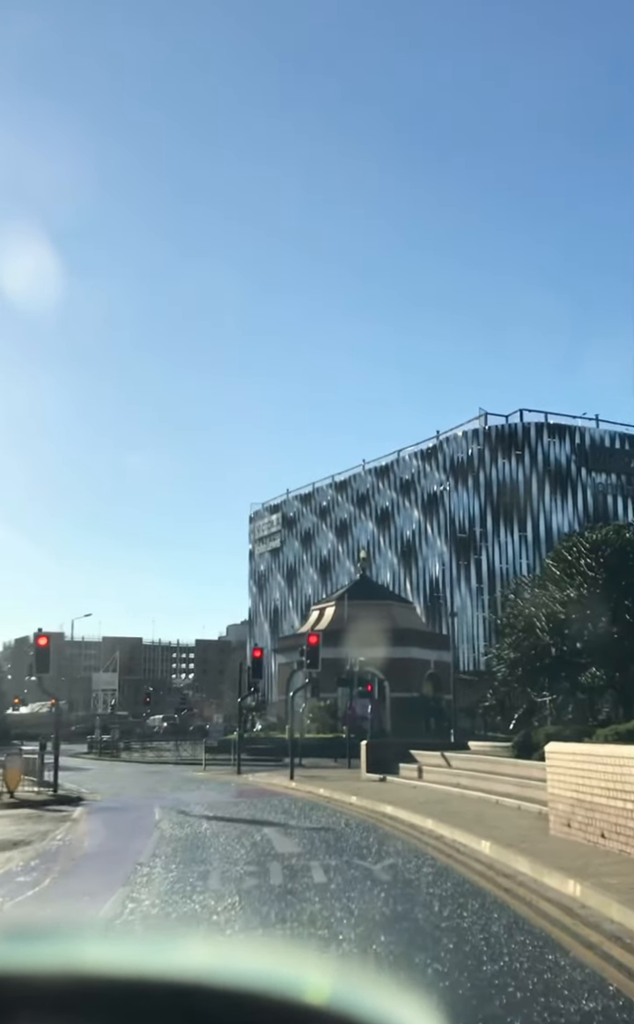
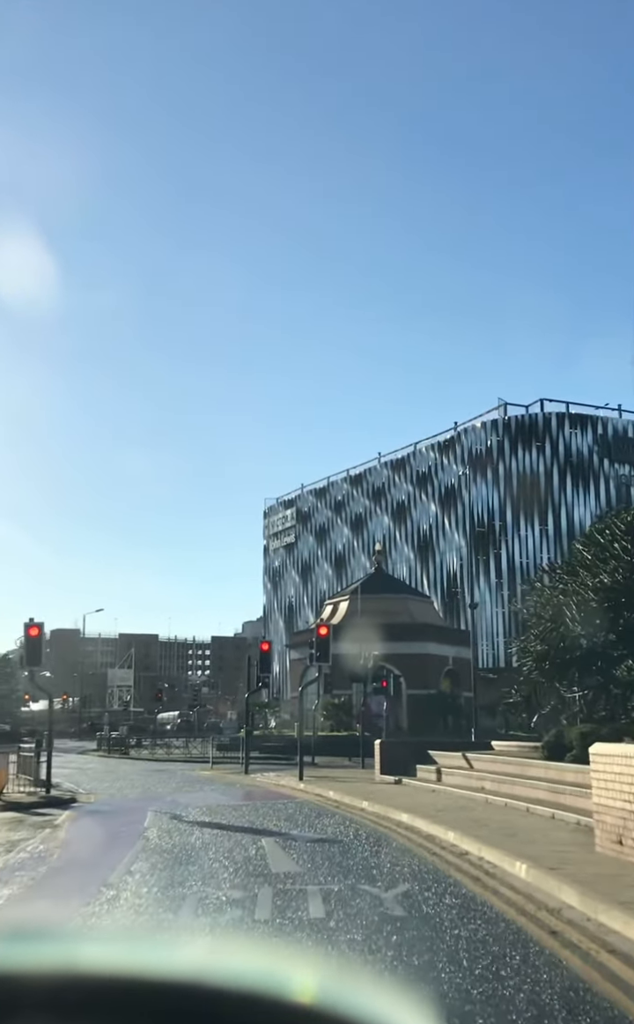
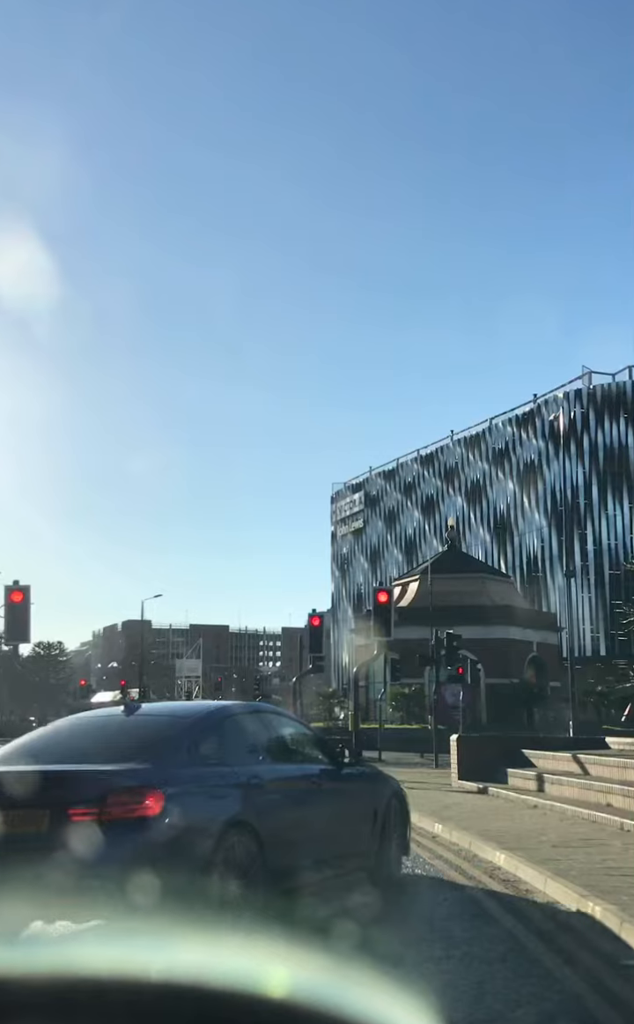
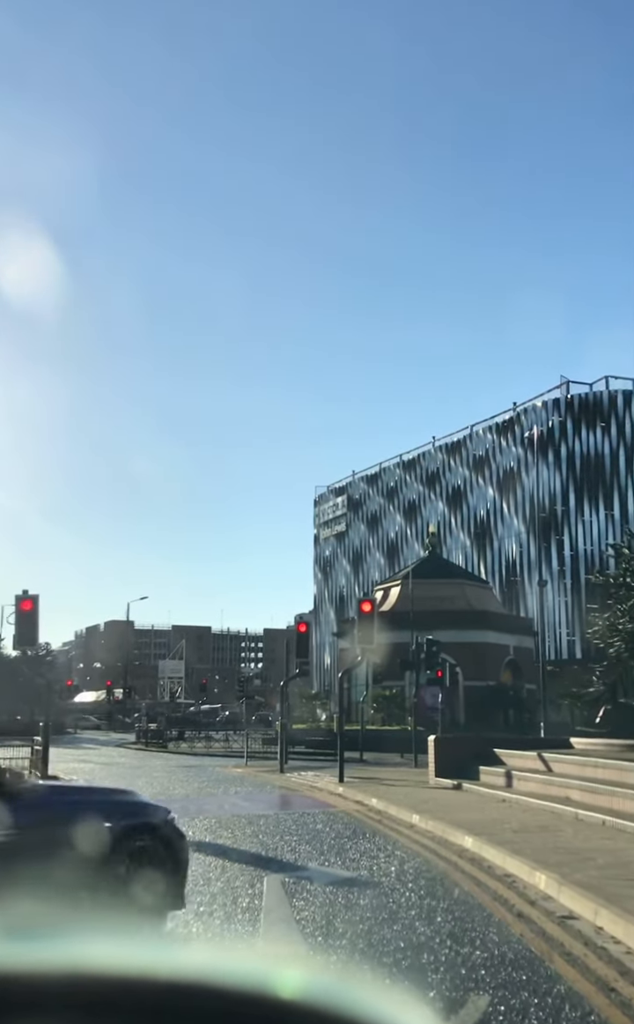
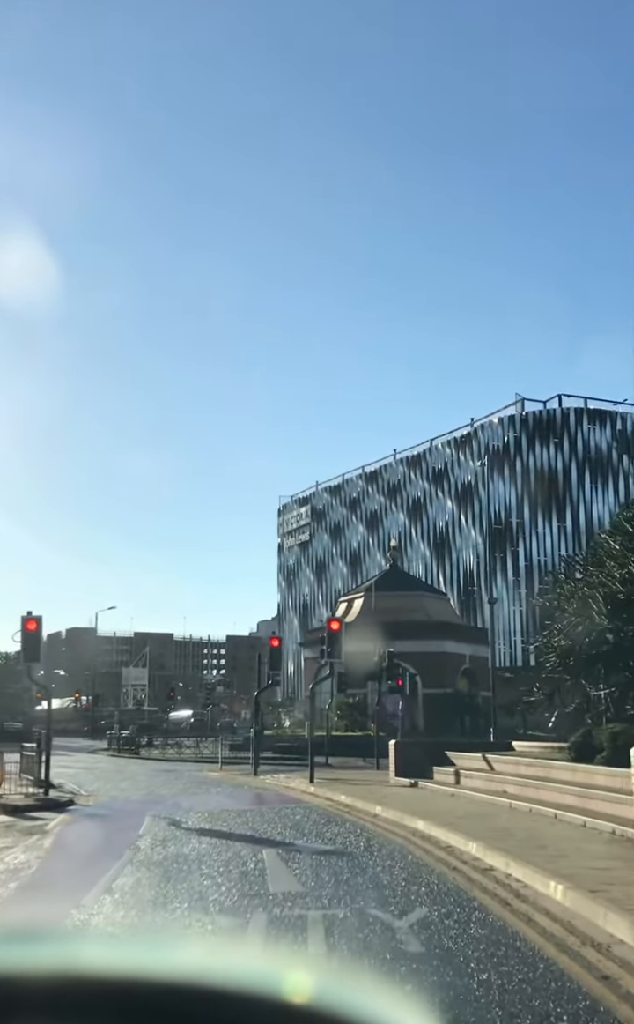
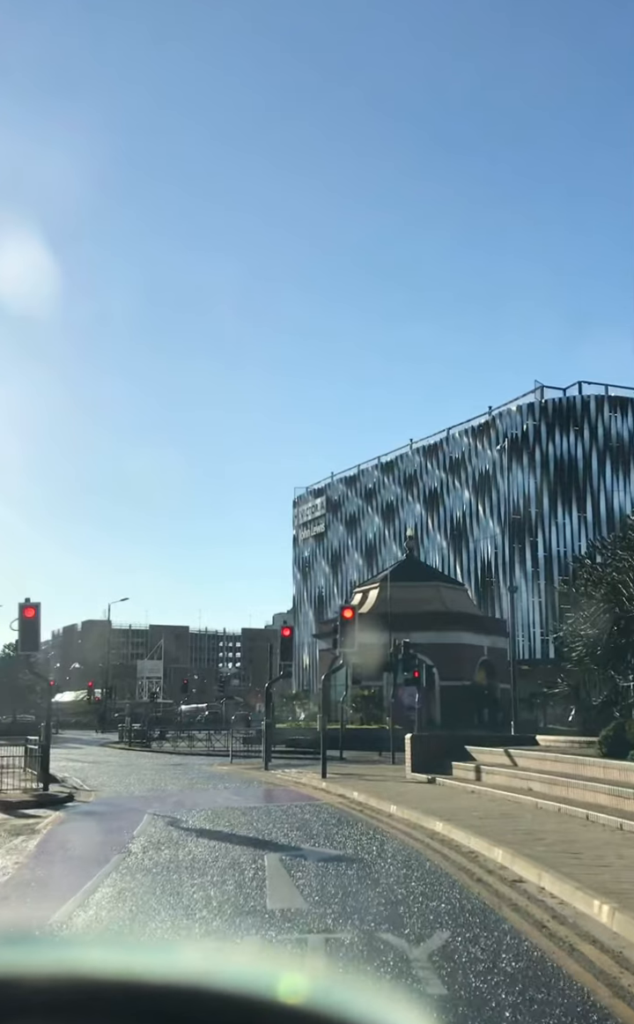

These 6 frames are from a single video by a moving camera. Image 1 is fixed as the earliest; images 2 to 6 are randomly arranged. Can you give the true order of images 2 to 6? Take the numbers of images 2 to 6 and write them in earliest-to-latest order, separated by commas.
2, 5, 6, 4, 3
